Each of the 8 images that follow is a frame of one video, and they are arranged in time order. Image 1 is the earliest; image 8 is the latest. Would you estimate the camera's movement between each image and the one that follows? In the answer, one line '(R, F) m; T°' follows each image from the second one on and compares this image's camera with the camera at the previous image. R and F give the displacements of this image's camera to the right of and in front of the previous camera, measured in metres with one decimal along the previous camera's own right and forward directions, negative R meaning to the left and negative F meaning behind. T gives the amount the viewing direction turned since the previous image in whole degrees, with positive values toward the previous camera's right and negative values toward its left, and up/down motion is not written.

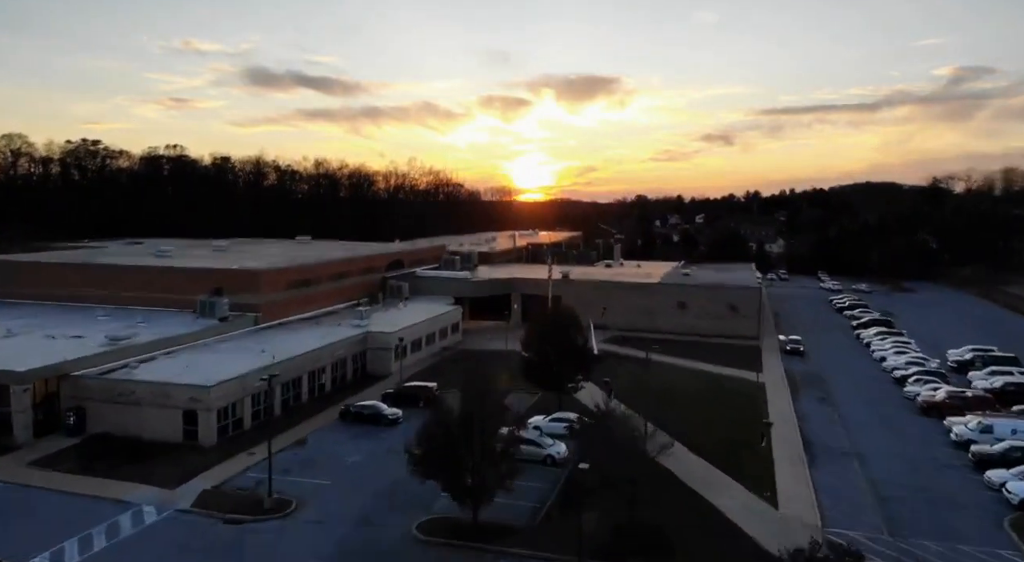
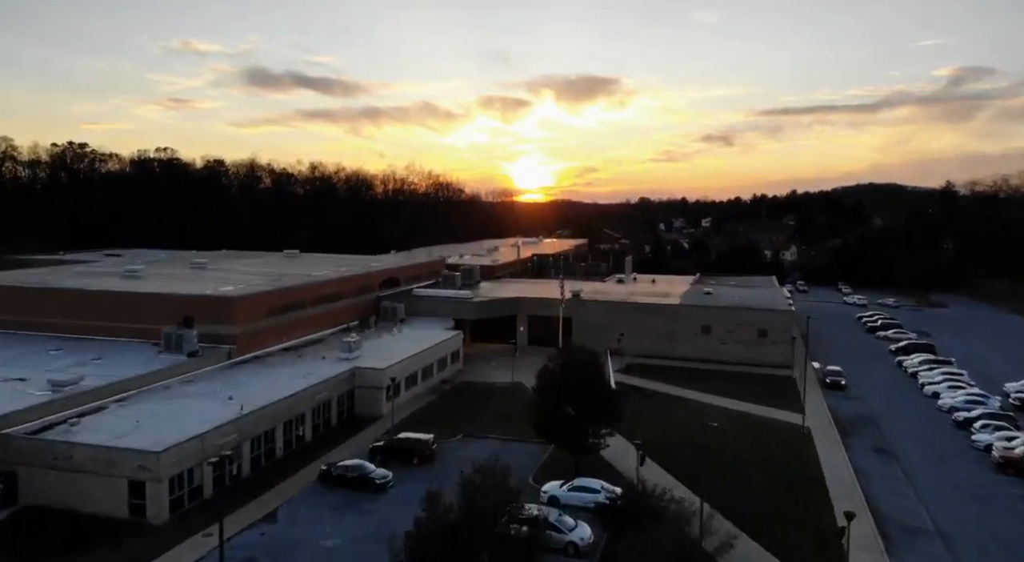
(-0.2, +2.4) m; 0°
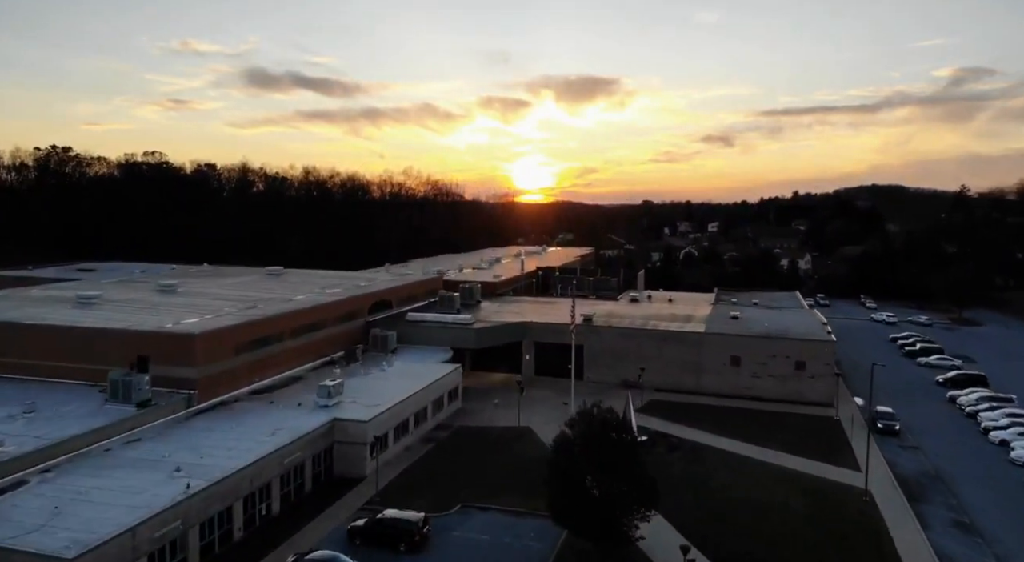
(-0.2, +2.6) m; 0°
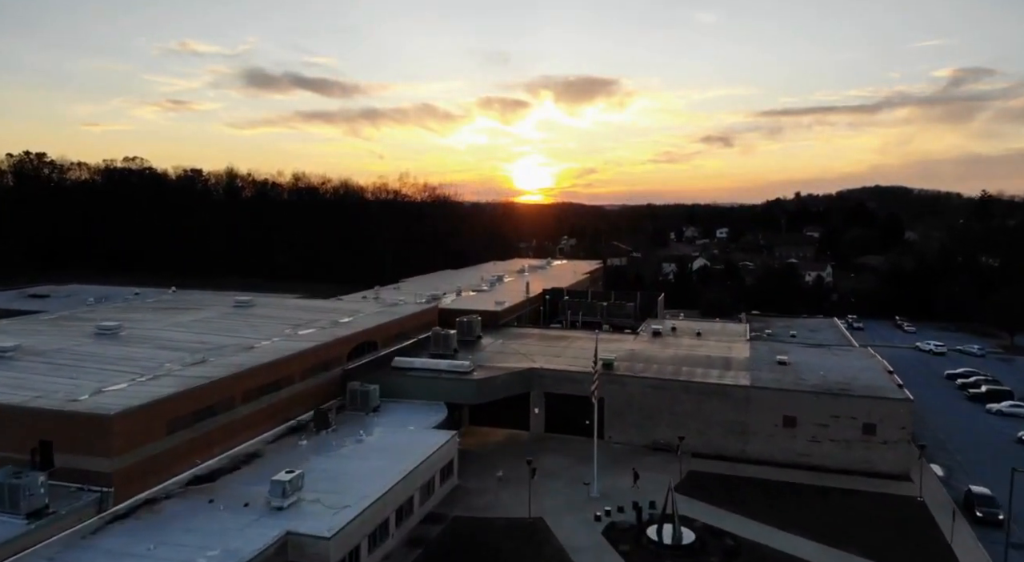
(-0.2, +3.6) m; 0°
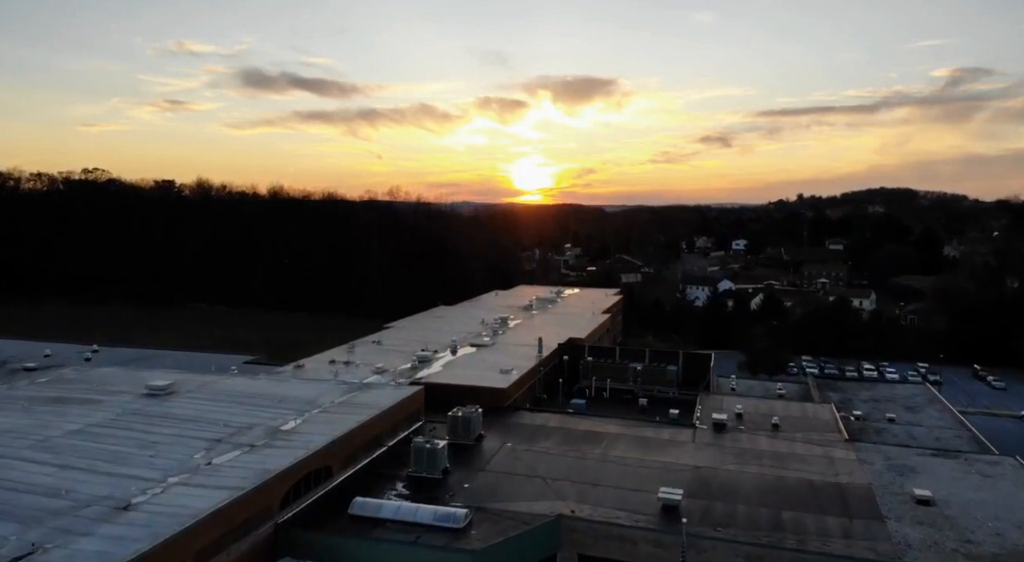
(-0.4, +6.3) m; 0°
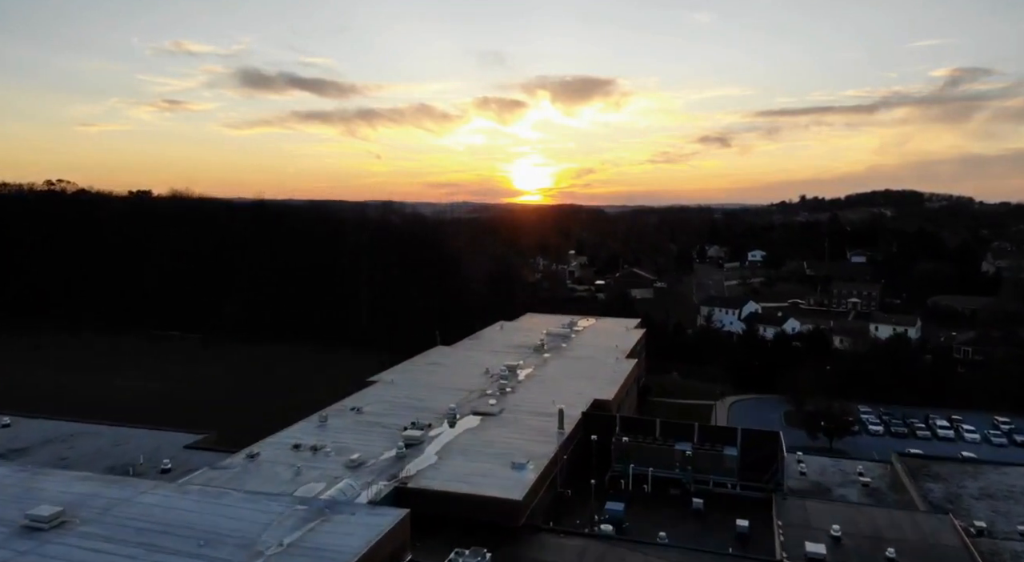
(-0.4, +5.0) m; 0°
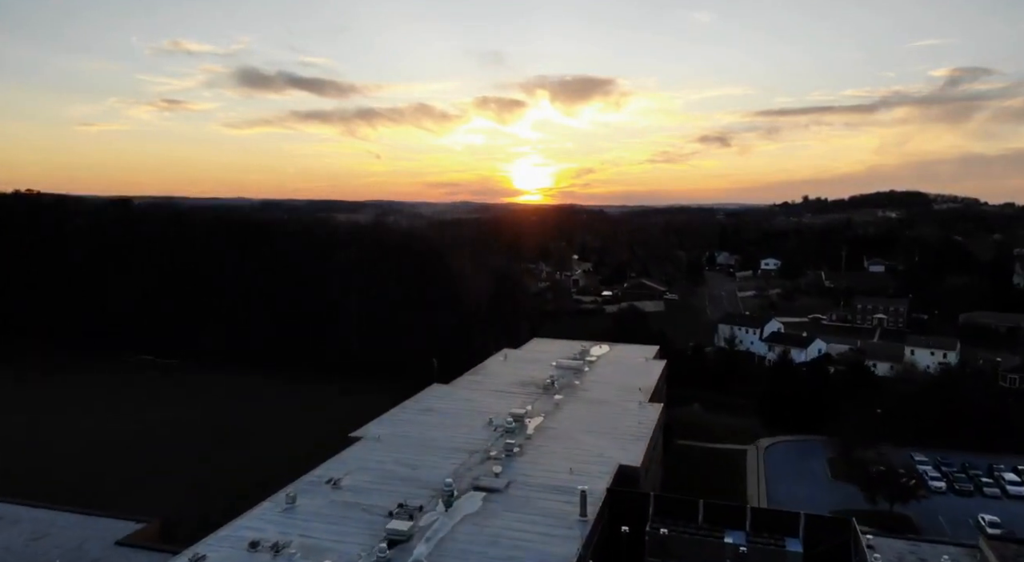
(-0.3, +3.6) m; 0°
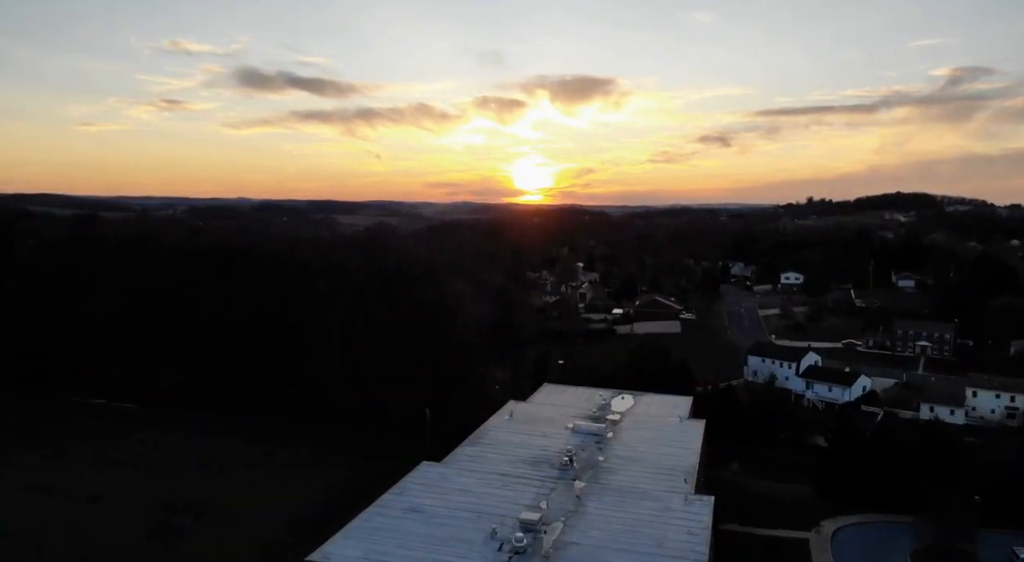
(-0.3, +5.3) m; 0°
